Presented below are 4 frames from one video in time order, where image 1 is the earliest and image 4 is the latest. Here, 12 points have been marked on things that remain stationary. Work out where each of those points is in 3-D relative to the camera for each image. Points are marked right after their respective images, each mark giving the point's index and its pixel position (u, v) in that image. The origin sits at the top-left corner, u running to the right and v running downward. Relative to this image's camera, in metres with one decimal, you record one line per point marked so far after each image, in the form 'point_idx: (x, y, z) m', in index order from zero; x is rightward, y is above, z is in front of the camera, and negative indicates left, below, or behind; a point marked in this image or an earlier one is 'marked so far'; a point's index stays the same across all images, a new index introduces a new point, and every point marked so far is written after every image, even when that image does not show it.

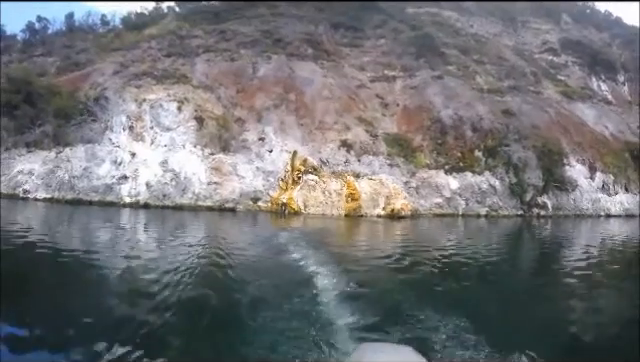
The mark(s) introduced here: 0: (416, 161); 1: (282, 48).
0: (+2.4, +0.5, +14.4) m
1: (-1.2, +4.2, +16.7) m
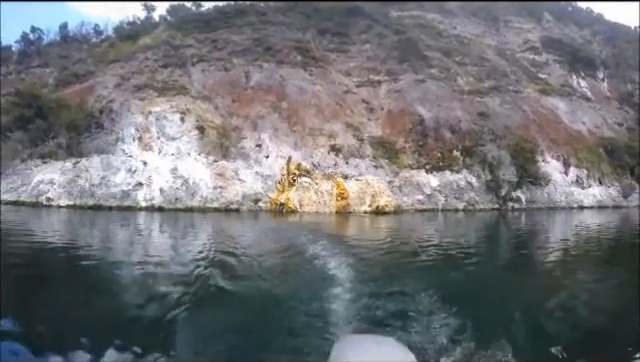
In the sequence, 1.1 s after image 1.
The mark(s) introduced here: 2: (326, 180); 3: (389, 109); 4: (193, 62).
0: (+2.2, +0.5, +15.6) m
1: (-1.6, +4.2, +17.8) m
2: (+0.1, 0.0, +12.8) m
3: (+2.1, +2.2, +16.9) m
4: (-4.0, +3.8, +17.1) m
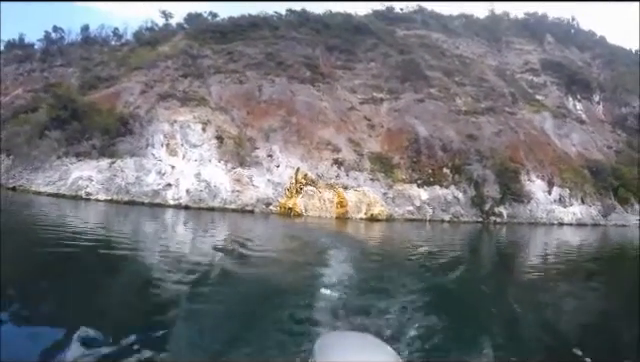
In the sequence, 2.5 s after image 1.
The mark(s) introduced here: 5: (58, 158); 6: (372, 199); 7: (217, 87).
0: (+2.3, +0.2, +17.2) m
1: (-1.3, +4.0, +19.5) m
2: (+0.2, -0.2, +14.4) m
3: (+2.3, +1.8, +18.5) m
4: (-3.8, +3.7, +18.8) m
5: (-6.6, +0.5, +14.1) m
6: (+1.4, -0.5, +15.5) m
7: (-3.5, +3.1, +18.6) m
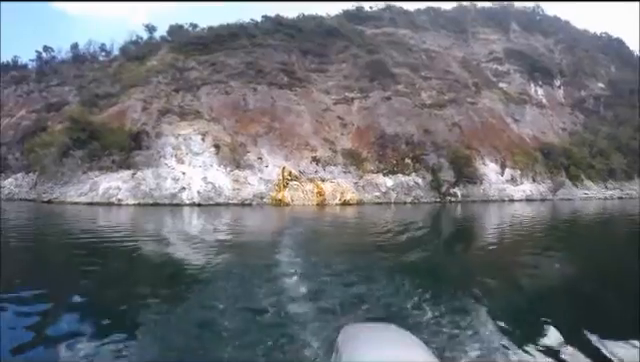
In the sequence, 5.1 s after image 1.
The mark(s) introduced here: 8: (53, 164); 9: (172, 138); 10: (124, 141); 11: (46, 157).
0: (+1.6, +0.5, +20.2) m
1: (-2.2, +4.1, +22.4) m
2: (-0.3, -0.1, +17.4) m
3: (+1.5, +2.1, +21.5) m
4: (-4.7, +3.6, +21.5) m
5: (-7.1, +0.3, +16.8) m
6: (+0.9, -0.2, +18.5) m
7: (-4.3, +3.1, +21.4) m
8: (-7.3, +0.5, +15.3) m
9: (-5.3, +1.6, +19.5) m
10: (-6.6, +1.4, +18.5) m
11: (-7.2, +0.7, +14.9) m
